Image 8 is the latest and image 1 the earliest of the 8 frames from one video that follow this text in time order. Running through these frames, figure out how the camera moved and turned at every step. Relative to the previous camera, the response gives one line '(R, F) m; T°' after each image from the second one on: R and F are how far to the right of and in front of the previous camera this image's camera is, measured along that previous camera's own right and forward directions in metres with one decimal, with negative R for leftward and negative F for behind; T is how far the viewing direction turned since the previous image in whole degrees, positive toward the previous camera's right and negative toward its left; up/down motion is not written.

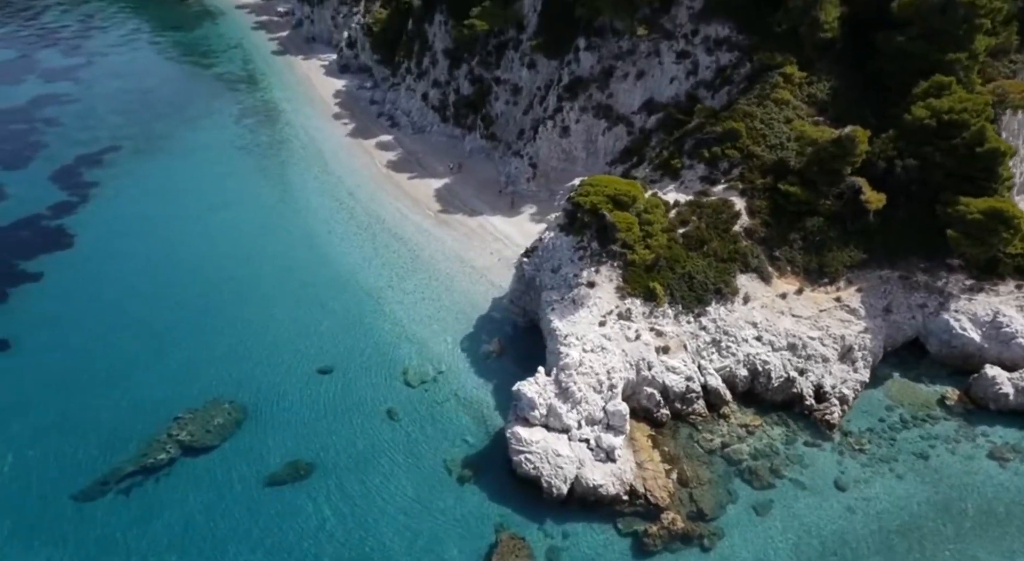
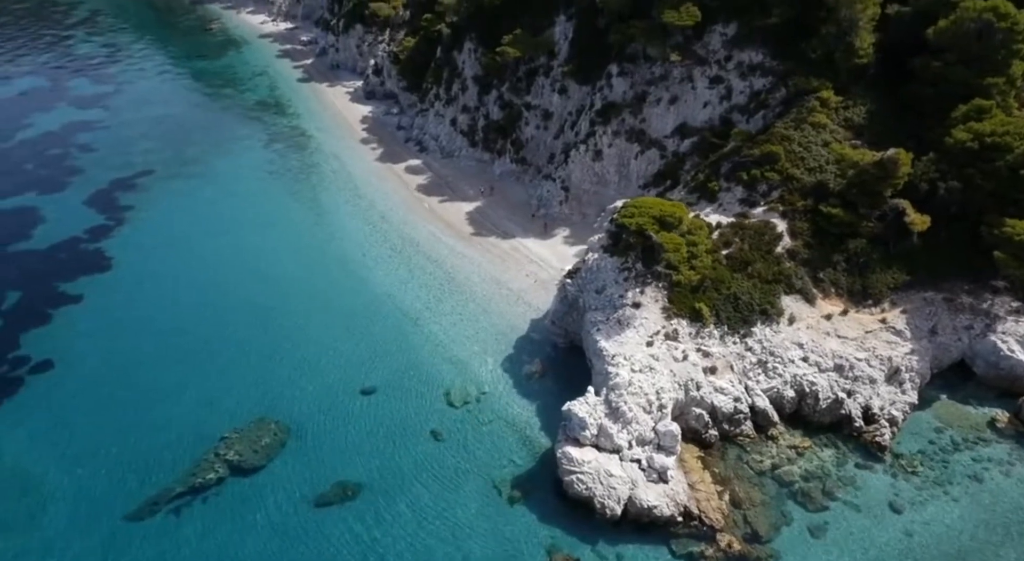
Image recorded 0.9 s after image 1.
(-1.7, -0.2) m; 0°
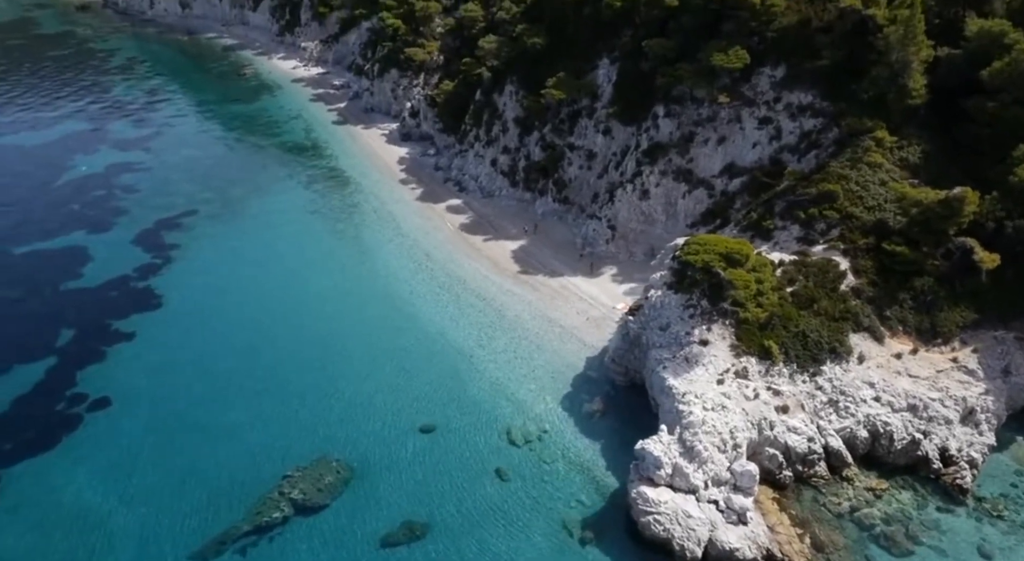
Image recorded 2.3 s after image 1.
(-2.4, 0.0) m; -1°
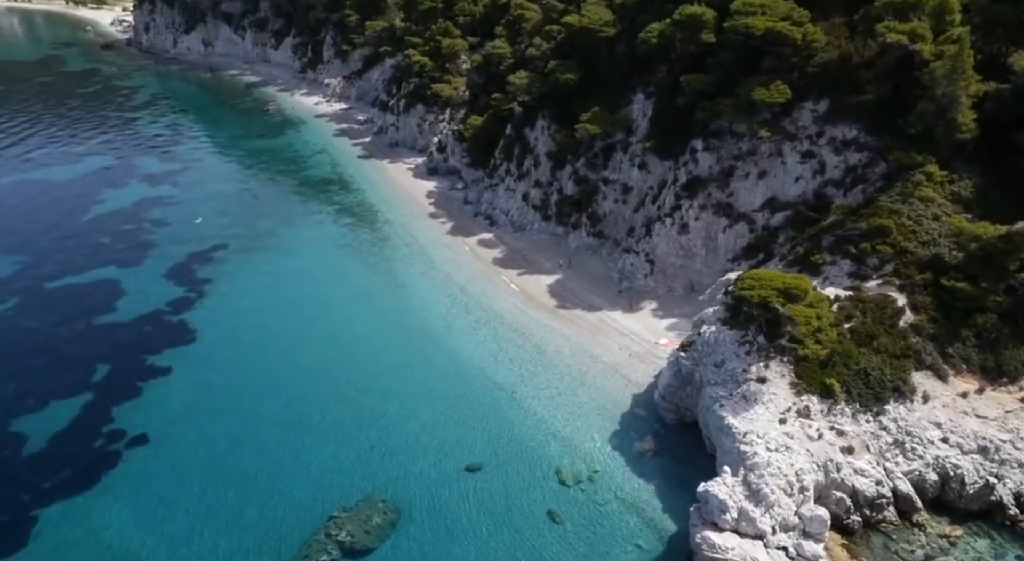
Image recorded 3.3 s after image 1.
(-1.8, +0.4) m; -1°
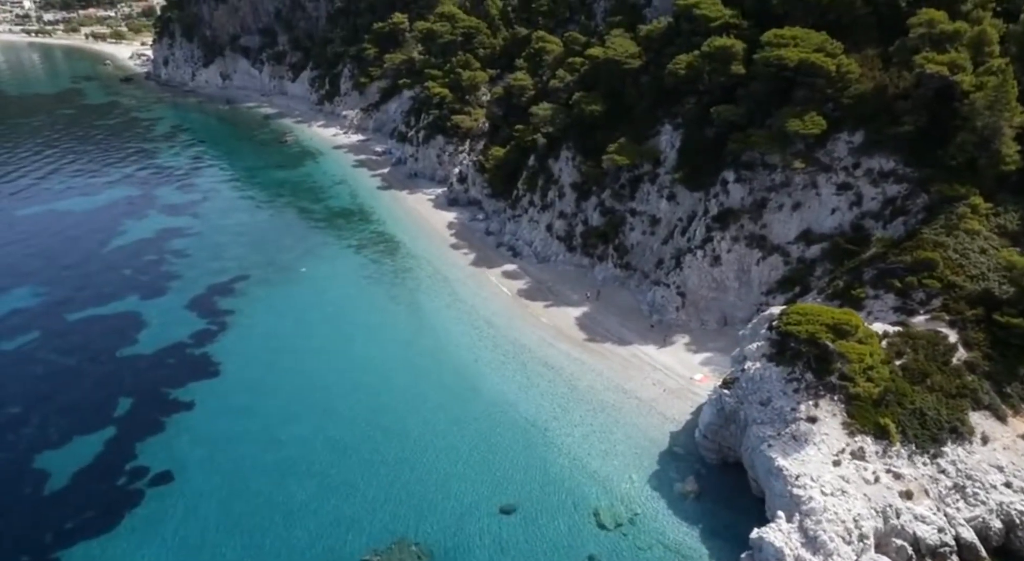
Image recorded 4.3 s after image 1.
(-1.3, +0.6) m; -1°
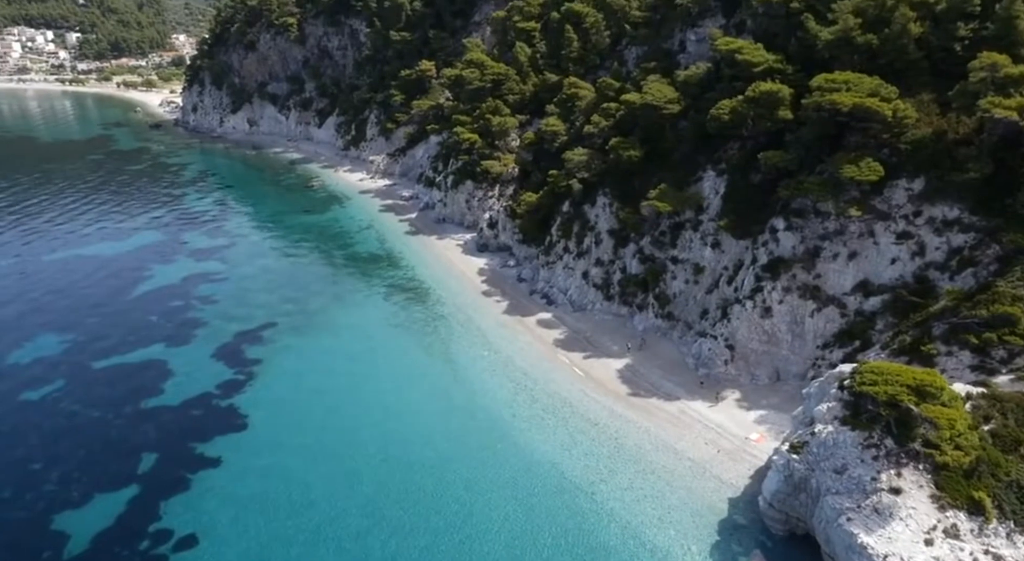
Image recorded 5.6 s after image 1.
(-1.4, +1.4) m; -1°
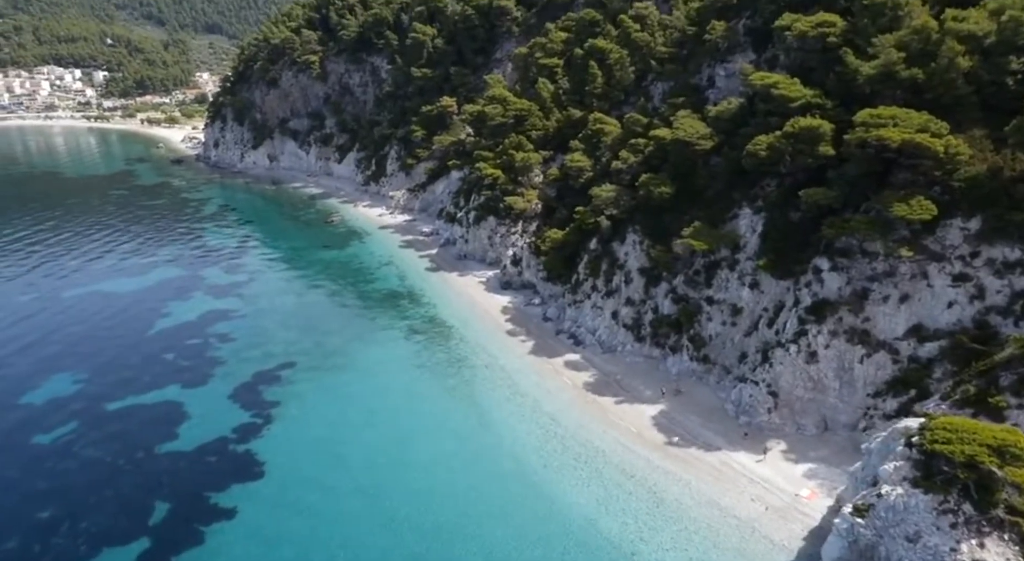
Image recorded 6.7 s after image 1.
(-0.9, +1.4) m; -1°
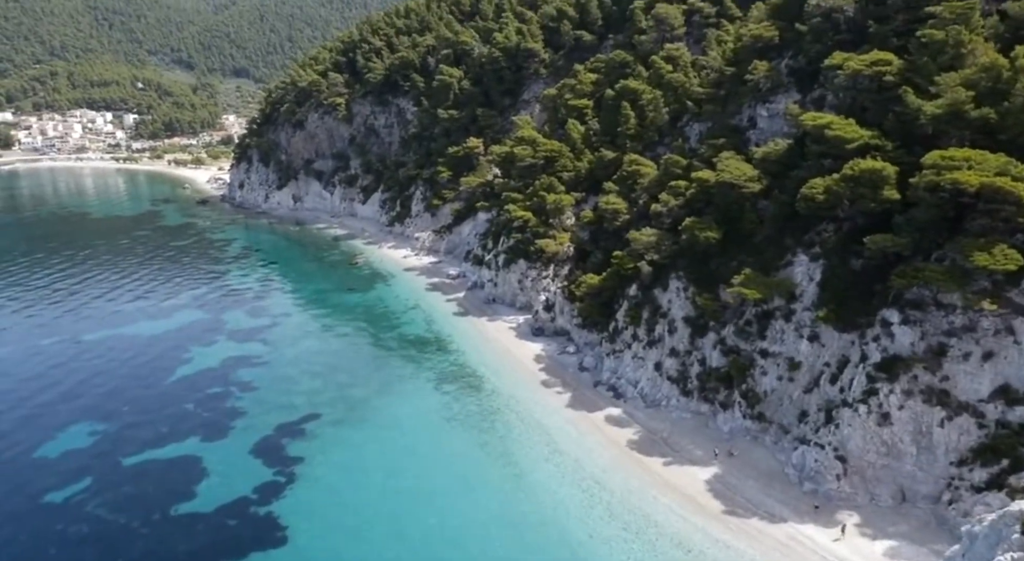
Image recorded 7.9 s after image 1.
(-1.3, +2.0) m; -2°
